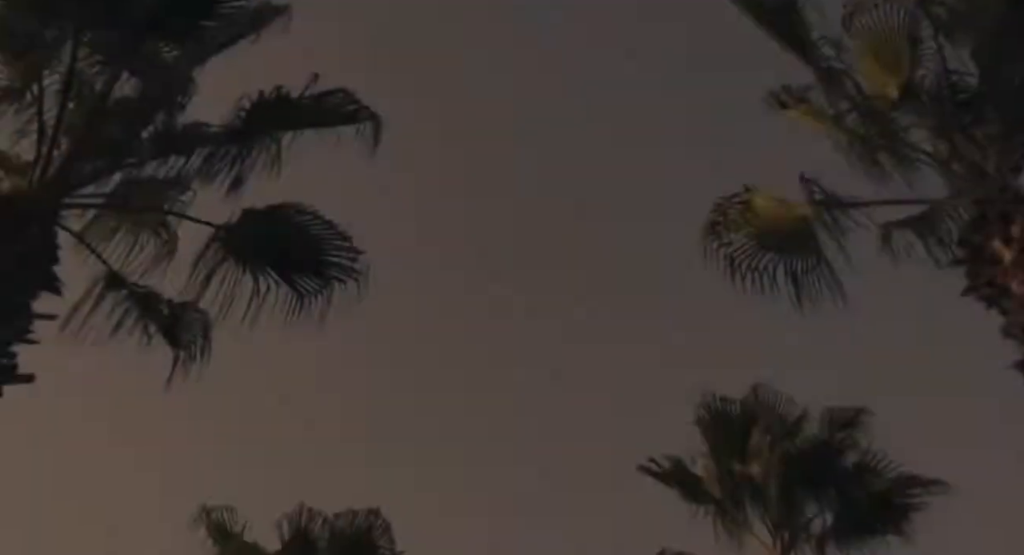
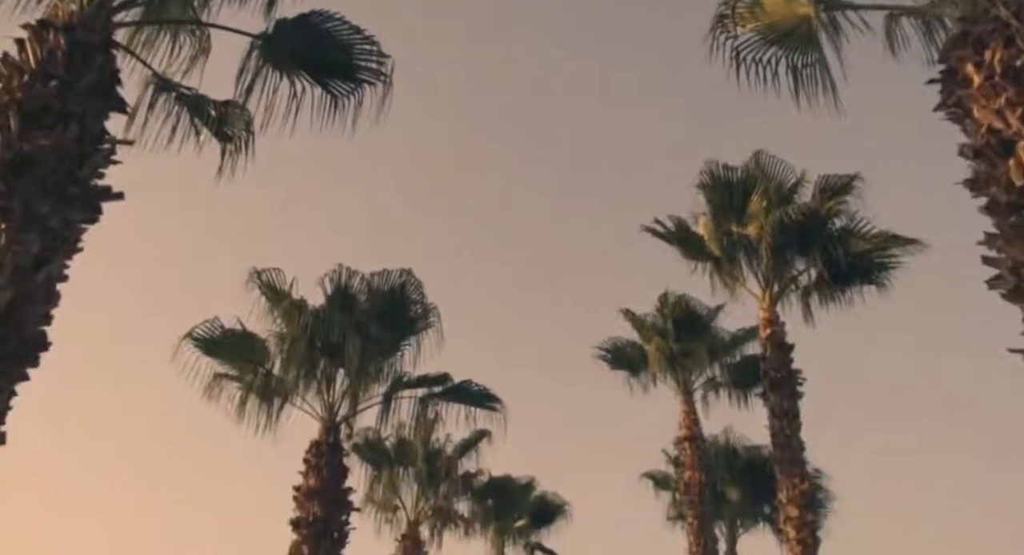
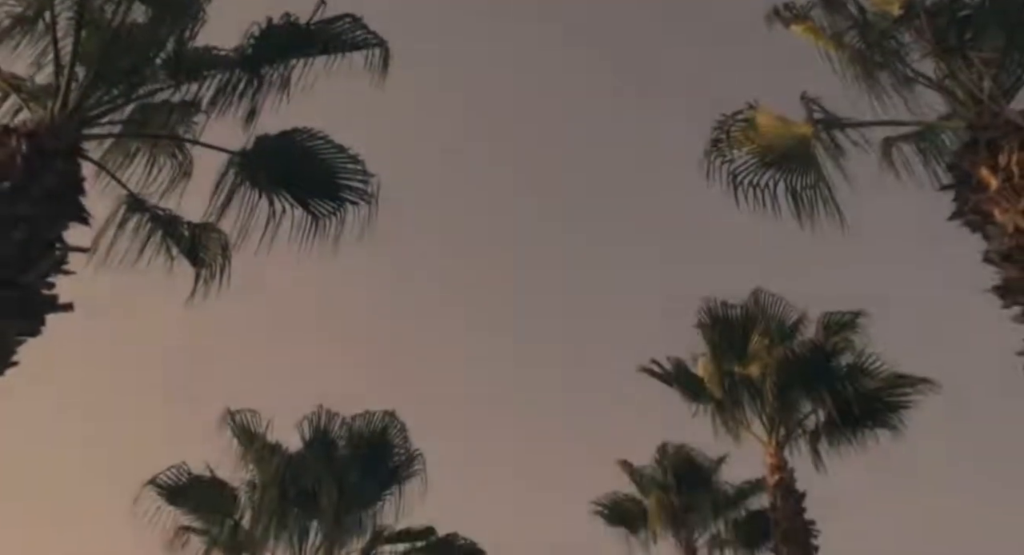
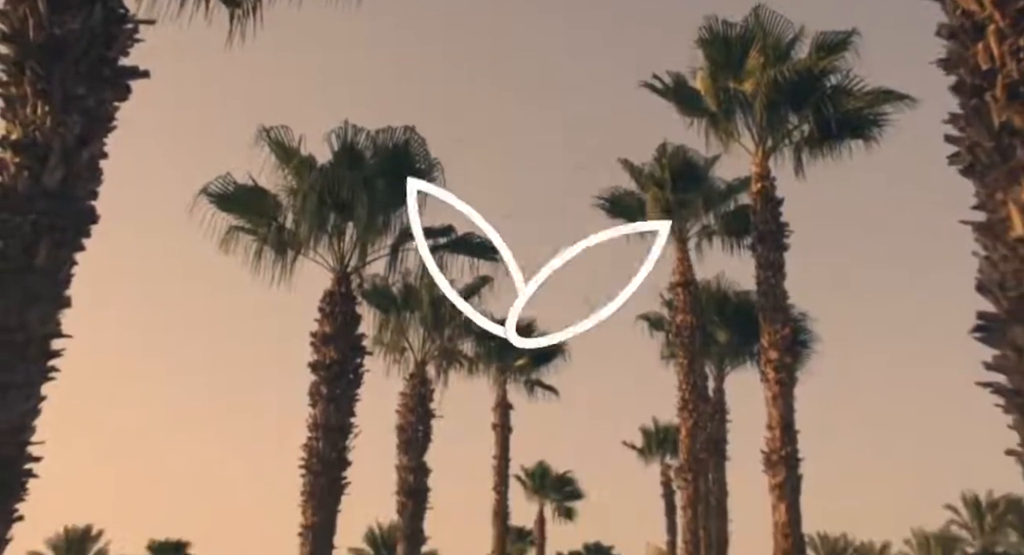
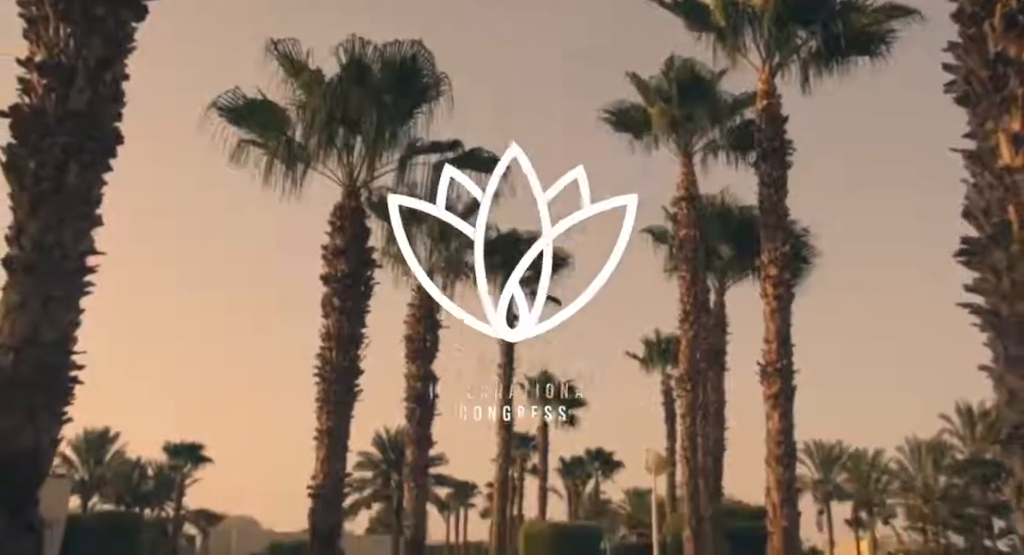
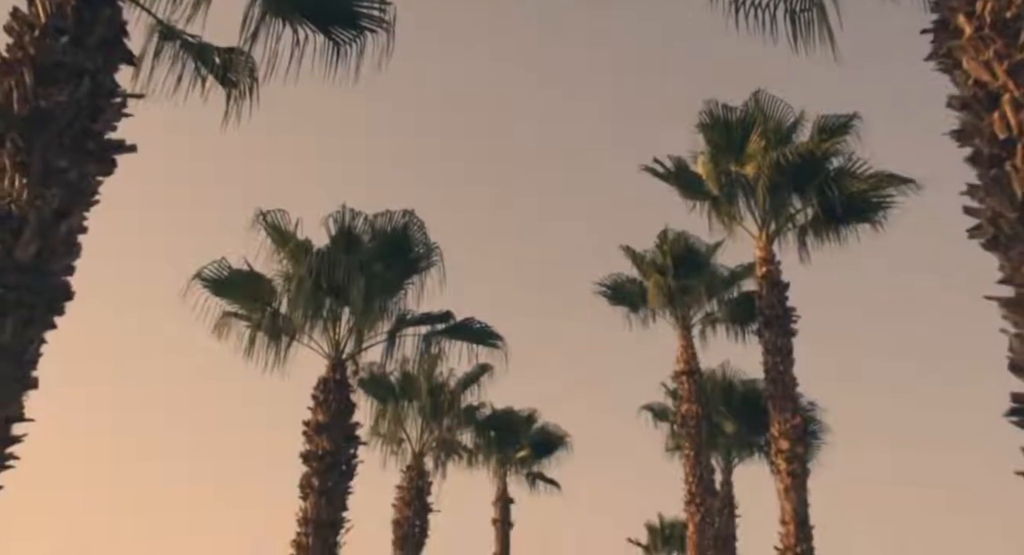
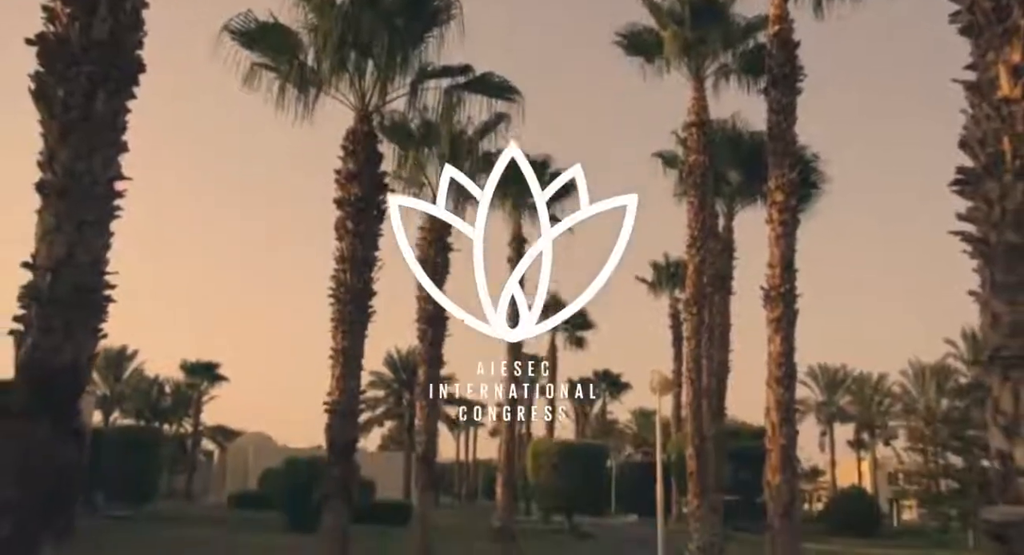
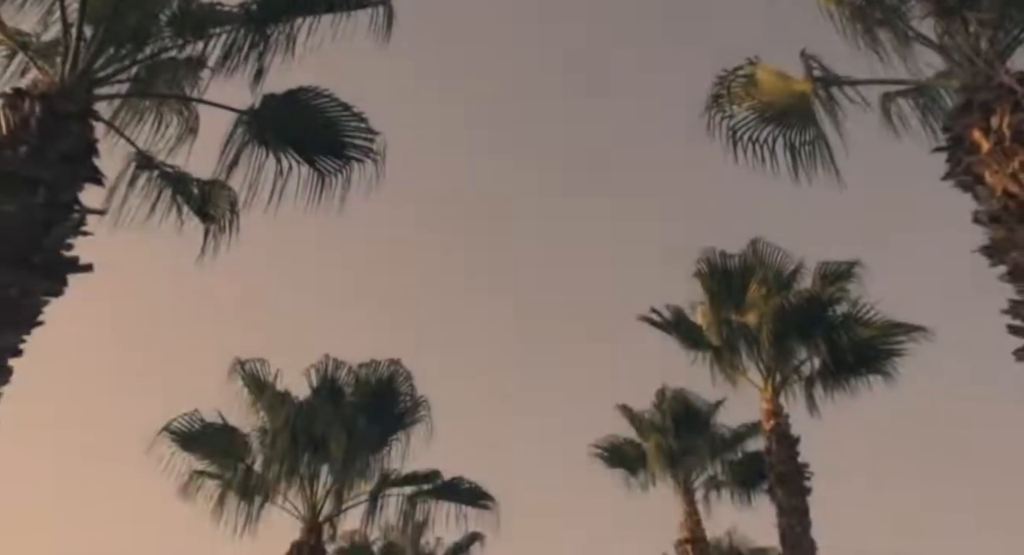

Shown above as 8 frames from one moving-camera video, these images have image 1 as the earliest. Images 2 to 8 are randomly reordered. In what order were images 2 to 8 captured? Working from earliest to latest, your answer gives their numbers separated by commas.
3, 8, 2, 6, 4, 5, 7
